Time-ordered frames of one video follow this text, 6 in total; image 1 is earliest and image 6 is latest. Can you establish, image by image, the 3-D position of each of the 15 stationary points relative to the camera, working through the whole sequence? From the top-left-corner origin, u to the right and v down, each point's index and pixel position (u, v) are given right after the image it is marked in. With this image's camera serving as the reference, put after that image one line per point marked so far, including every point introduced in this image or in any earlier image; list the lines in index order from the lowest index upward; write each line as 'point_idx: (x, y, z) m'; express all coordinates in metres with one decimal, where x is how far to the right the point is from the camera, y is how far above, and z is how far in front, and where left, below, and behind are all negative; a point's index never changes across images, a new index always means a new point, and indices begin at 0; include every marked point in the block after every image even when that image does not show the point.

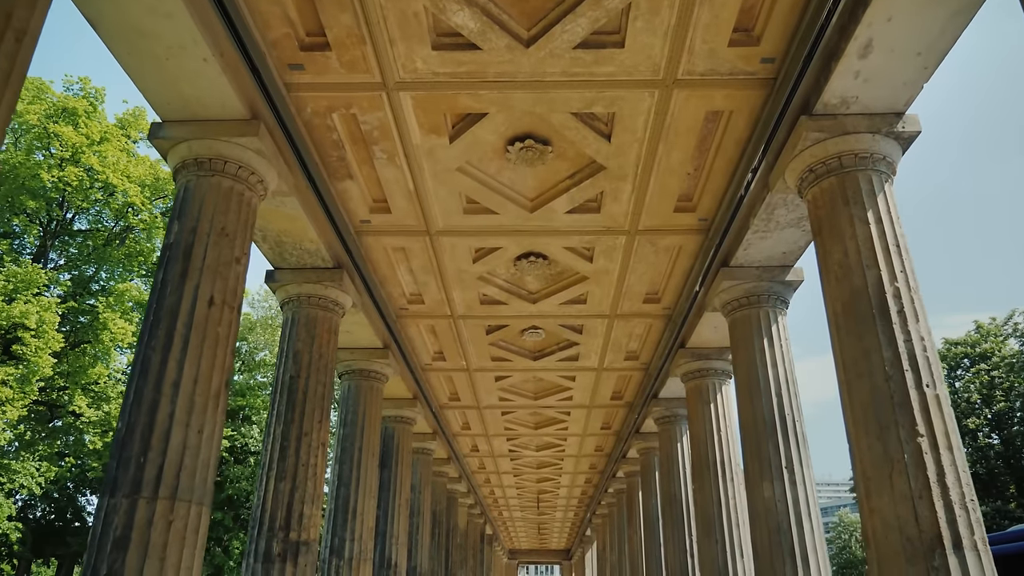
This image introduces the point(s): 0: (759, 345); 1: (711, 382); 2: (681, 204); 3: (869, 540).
0: (+3.5, -0.8, +10.8) m
1: (+3.8, -1.8, +14.6) m
2: (+2.5, +1.2, +11.4) m
3: (+3.1, -2.2, +6.7) m
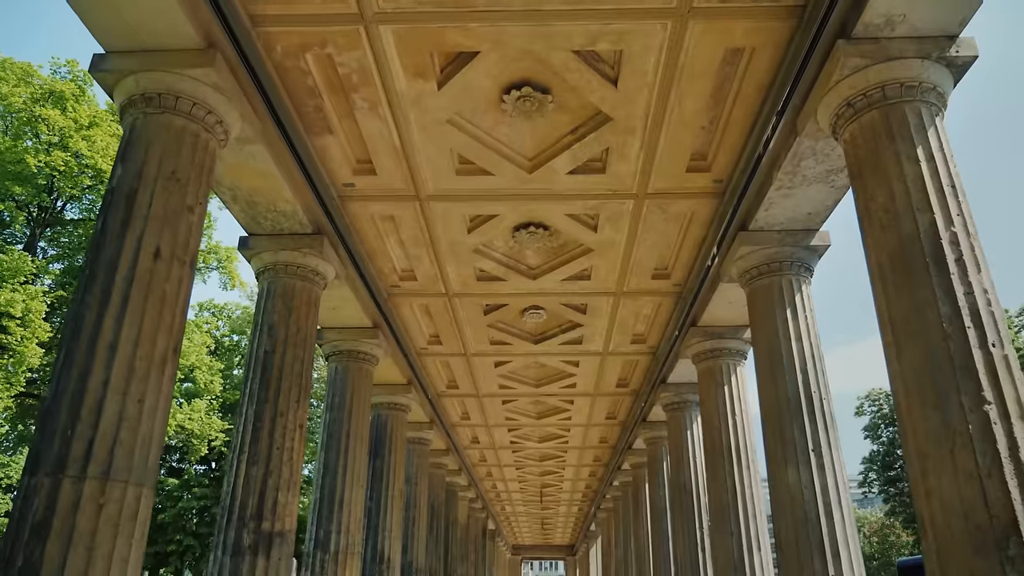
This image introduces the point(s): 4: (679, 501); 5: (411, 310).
0: (+3.4, -0.4, +9.8) m
1: (+3.7, -1.3, +13.6) m
2: (+2.5, +1.7, +10.4) m
3: (+3.0, -1.8, +5.7) m
4: (+3.7, -4.6, +16.9) m
5: (-2.0, -0.4, +15.1) m
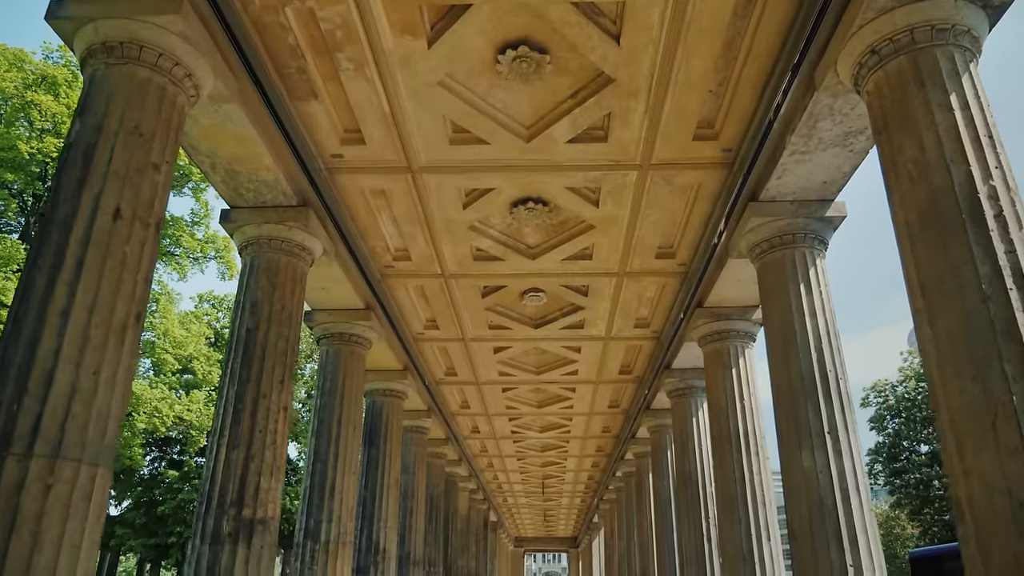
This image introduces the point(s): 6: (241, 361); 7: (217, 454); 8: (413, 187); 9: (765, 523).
0: (+3.4, 0.0, +9.2) m
1: (+3.7, -1.0, +13.1) m
2: (+2.4, +2.0, +9.8) m
3: (+3.0, -1.5, +5.1) m
4: (+3.7, -4.3, +16.4) m
5: (-2.0, -0.1, +14.5) m
6: (-3.2, -0.9, +9.1) m
7: (-3.3, -1.9, +8.7) m
8: (-1.4, +1.4, +11.0) m
9: (+3.9, -3.6, +12.0) m
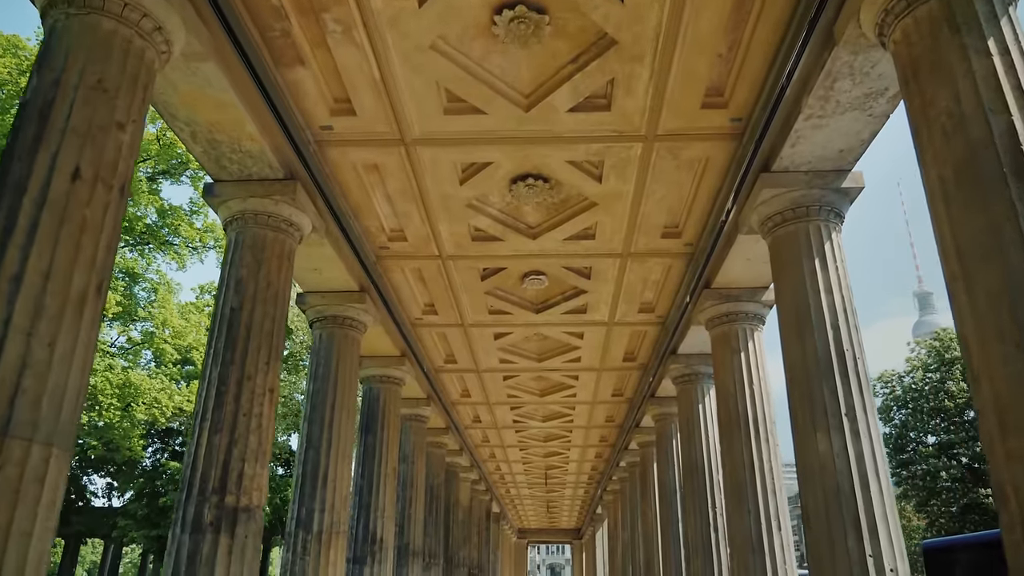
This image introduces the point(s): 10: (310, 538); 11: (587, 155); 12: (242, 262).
0: (+3.4, +0.2, +8.7) m
1: (+3.7, -0.6, +12.6) m
2: (+2.4, +2.3, +9.3) m
3: (+2.9, -1.2, +4.6) m
4: (+3.7, -3.9, +15.9) m
5: (-2.0, +0.2, +14.0) m
6: (-3.2, -0.6, +8.7) m
7: (-3.3, -1.6, +8.2) m
8: (-1.4, +1.7, +10.5) m
9: (+3.9, -3.3, +11.5) m
10: (-3.0, -3.8, +11.6) m
11: (+1.0, +1.8, +10.4) m
12: (-3.2, +0.3, +9.1) m
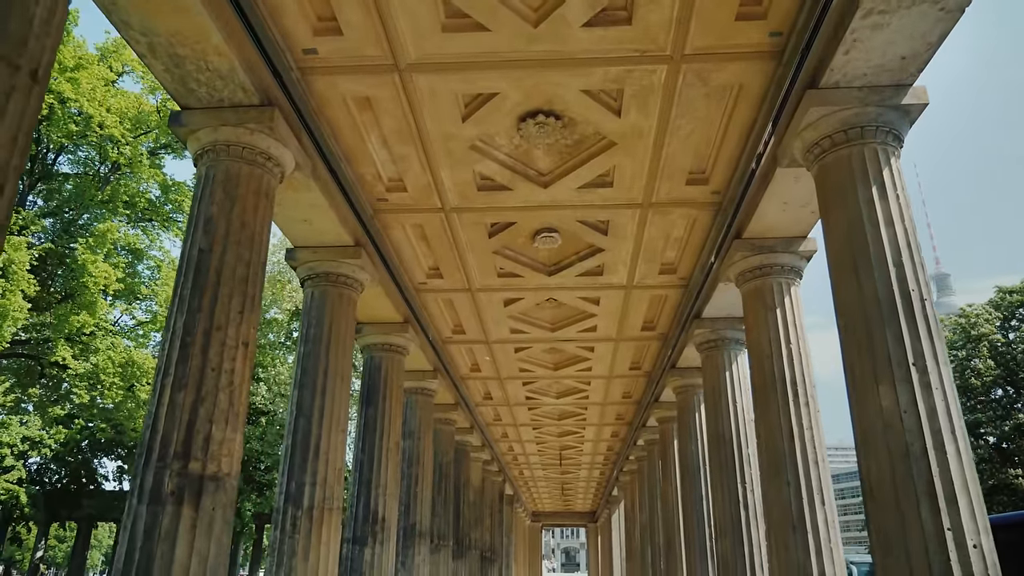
0: (+3.4, +0.9, +7.5) m
1: (+3.9, +0.1, +11.4) m
2: (+2.5, +2.9, +8.0) m
3: (+3.0, -0.7, +3.4) m
4: (+3.9, -3.1, +14.7) m
5: (-1.8, +1.0, +12.9) m
6: (-3.1, 0.0, +7.6) m
7: (-3.3, -1.0, +7.2) m
8: (-1.3, +2.4, +9.4) m
9: (+4.1, -2.6, +10.3) m
10: (-2.9, -3.1, +10.6) m
11: (+1.1, +2.5, +9.2) m
12: (-3.1, +0.9, +8.0) m
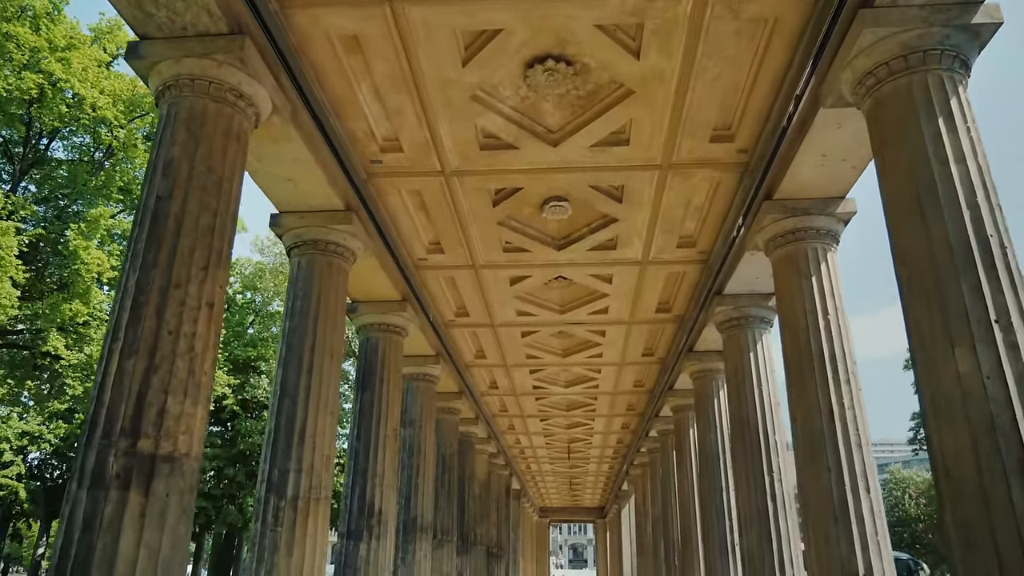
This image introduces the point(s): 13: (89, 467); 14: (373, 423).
0: (+3.5, +1.3, +6.4) m
1: (+3.9, +0.5, +10.3) m
2: (+2.5, +3.4, +6.9) m
3: (+3.0, -0.3, +2.4) m
4: (+4.0, -2.7, +13.7) m
5: (-1.7, +1.4, +11.9) m
6: (-3.1, +0.4, +6.5) m
7: (-3.2, -0.6, +6.1) m
8: (-1.3, +2.8, +8.3) m
9: (+4.2, -2.2, +9.3) m
10: (-2.8, -2.7, +9.6) m
11: (+1.2, +2.9, +8.1) m
12: (-3.0, +1.3, +7.0) m
13: (-3.2, -1.3, +5.8) m
14: (-2.4, -2.4, +13.6) m
